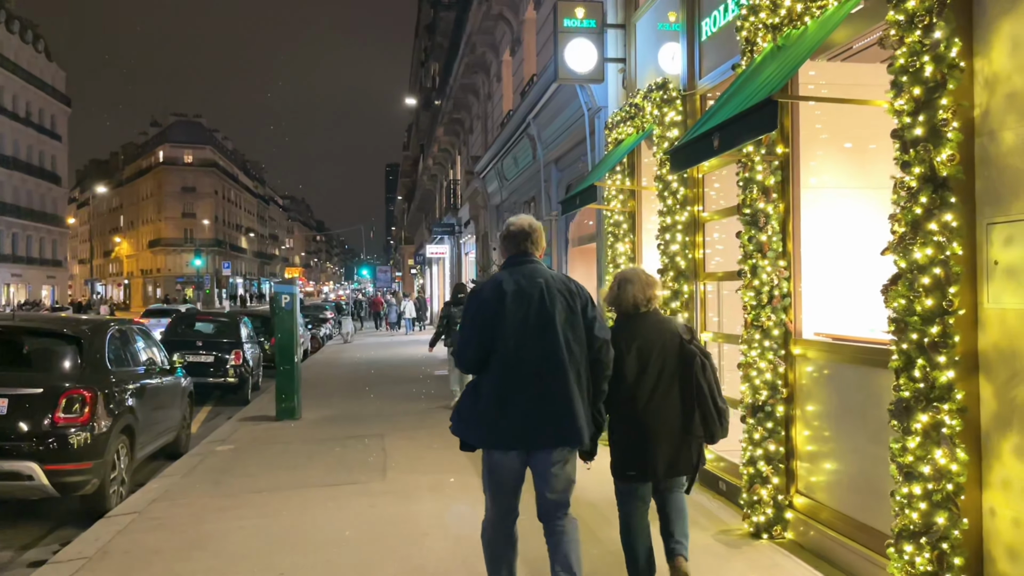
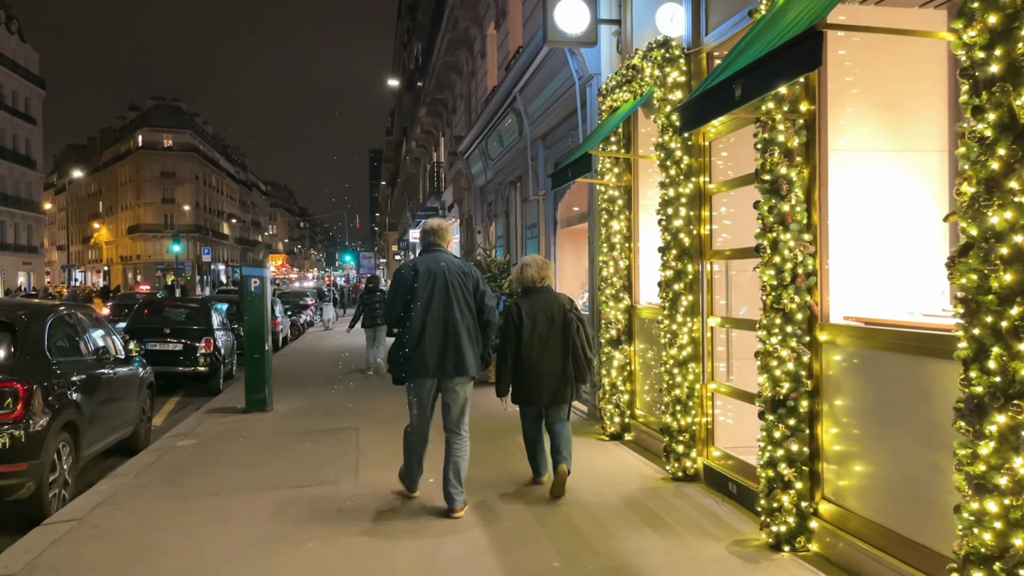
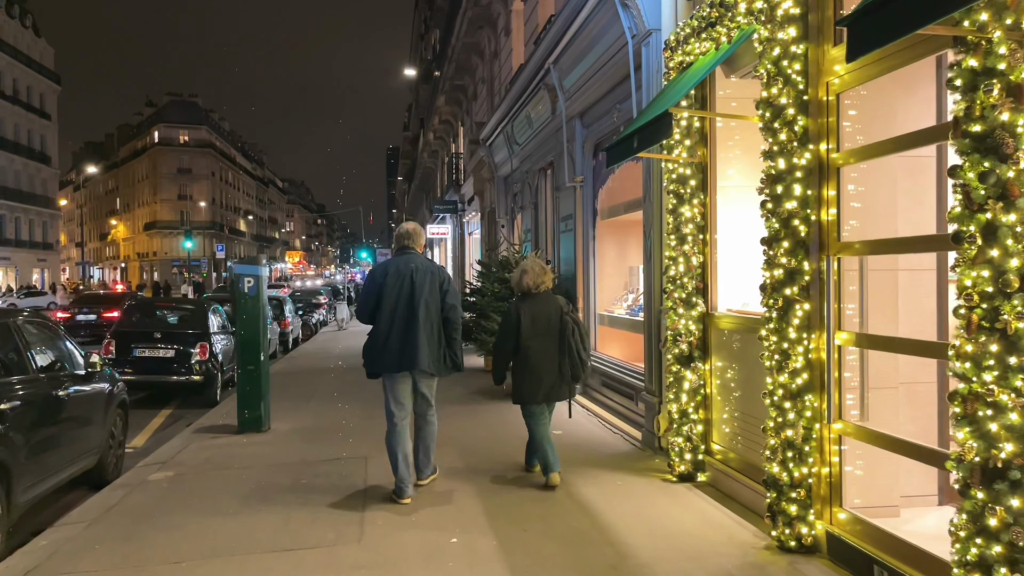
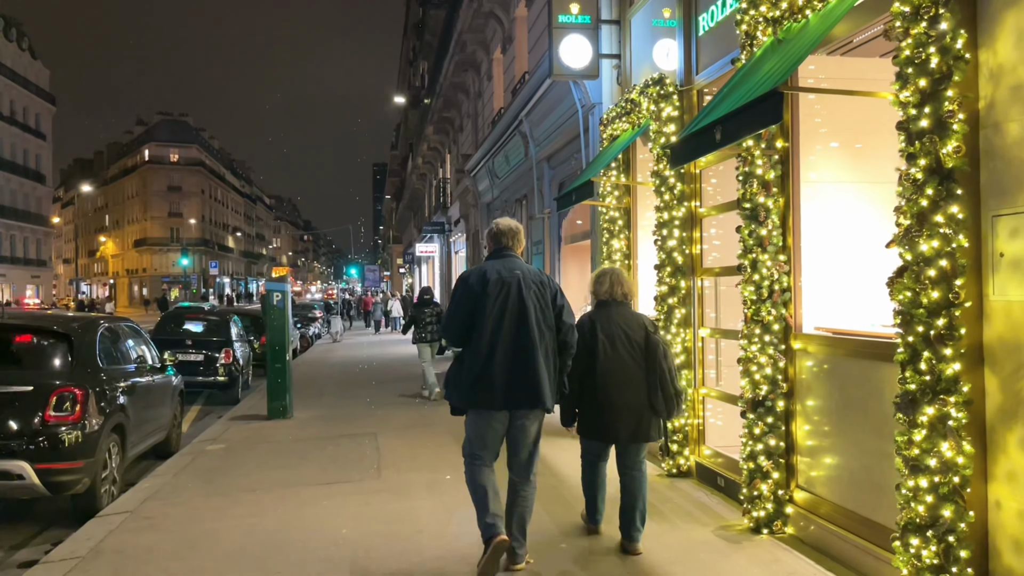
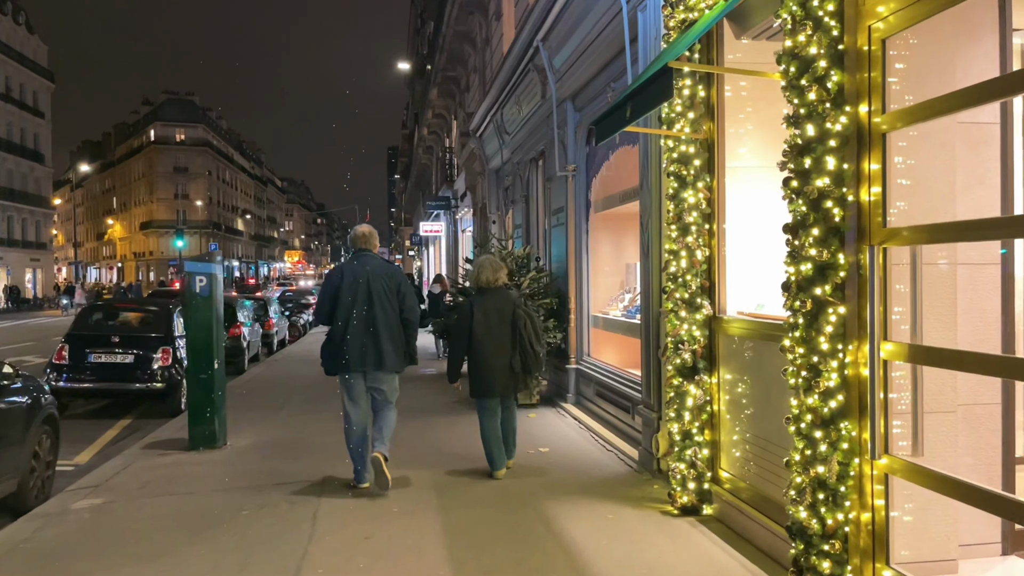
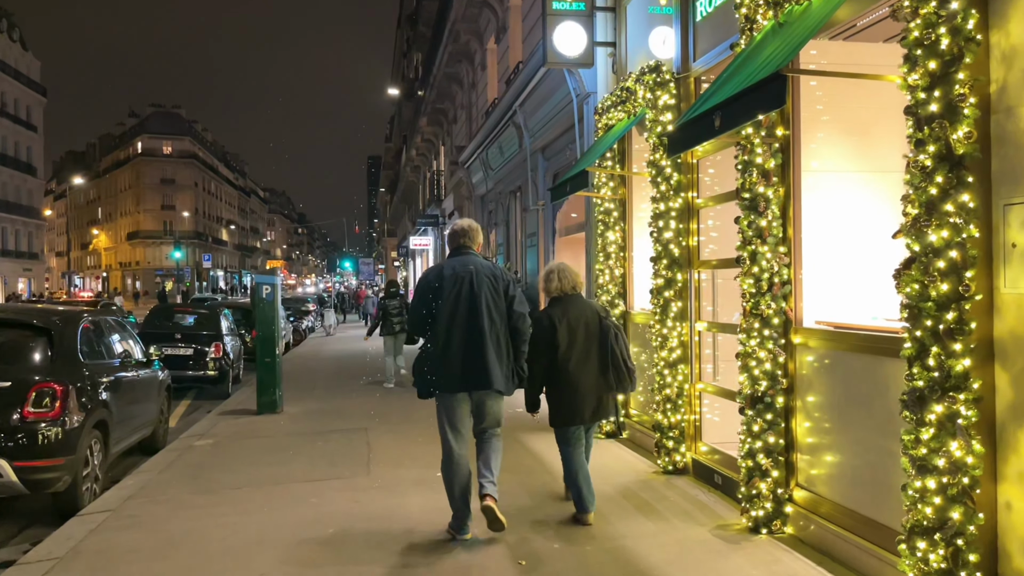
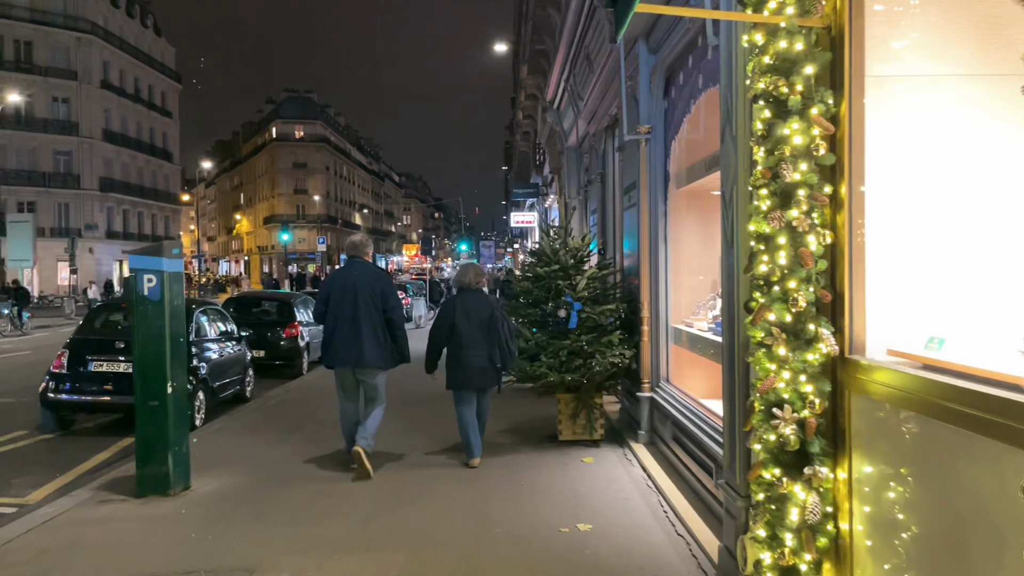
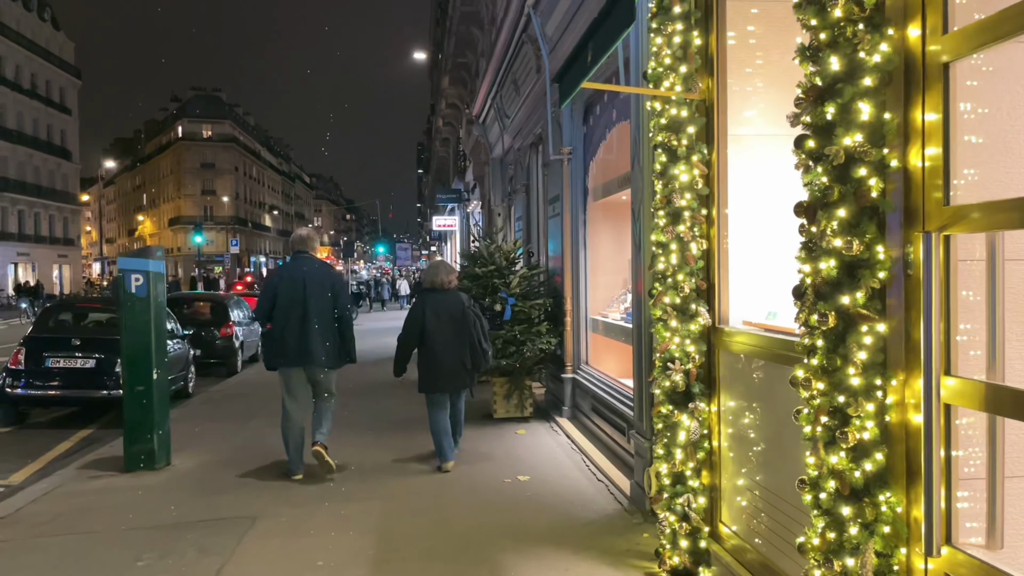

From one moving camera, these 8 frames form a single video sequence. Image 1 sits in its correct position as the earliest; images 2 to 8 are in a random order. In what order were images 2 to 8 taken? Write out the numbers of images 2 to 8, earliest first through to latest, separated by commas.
4, 6, 2, 3, 5, 8, 7
